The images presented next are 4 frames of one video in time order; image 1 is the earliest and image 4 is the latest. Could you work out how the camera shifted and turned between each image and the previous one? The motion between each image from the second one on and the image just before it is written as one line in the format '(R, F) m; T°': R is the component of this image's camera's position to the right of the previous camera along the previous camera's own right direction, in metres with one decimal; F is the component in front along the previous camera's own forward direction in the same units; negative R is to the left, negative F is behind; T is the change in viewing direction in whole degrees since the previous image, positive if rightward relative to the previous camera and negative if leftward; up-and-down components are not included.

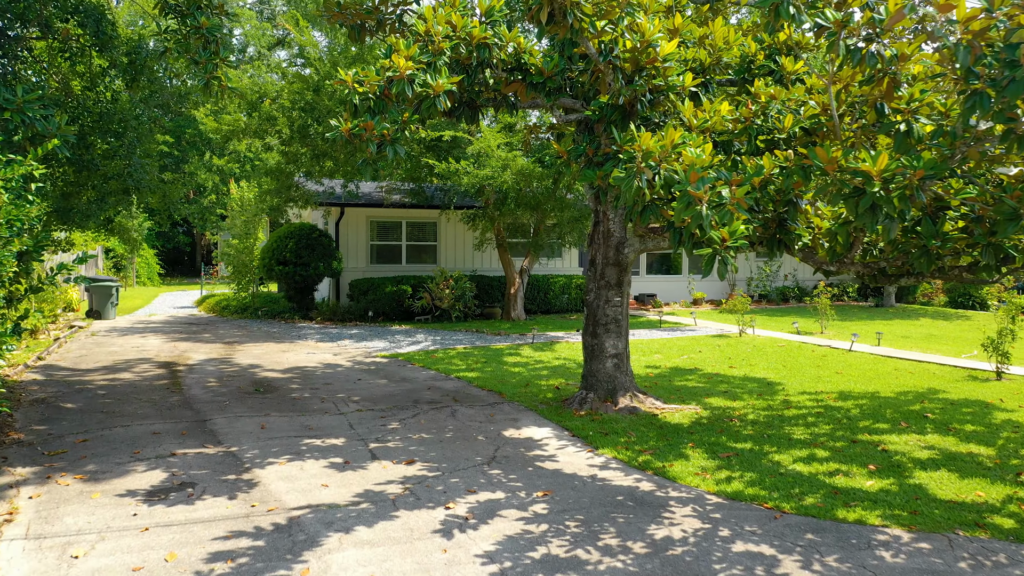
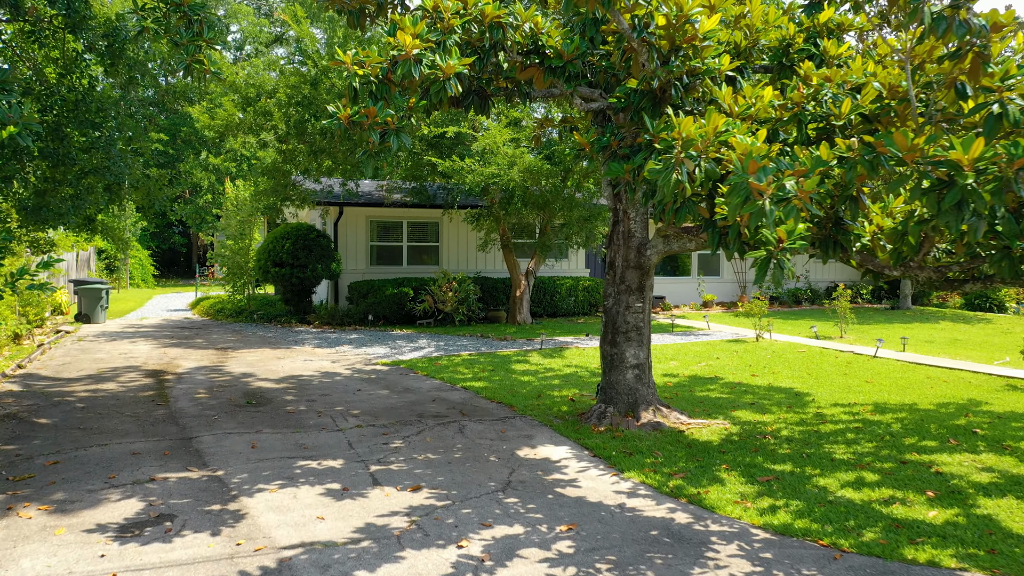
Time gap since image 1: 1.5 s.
(-0.1, +0.6) m; 0°
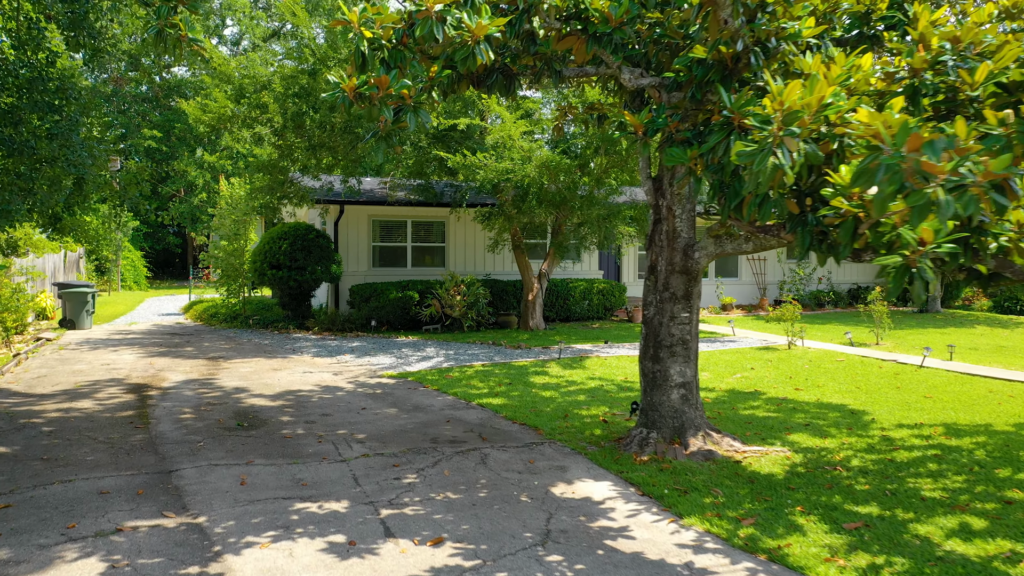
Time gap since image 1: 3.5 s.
(-0.3, +0.9) m; 0°
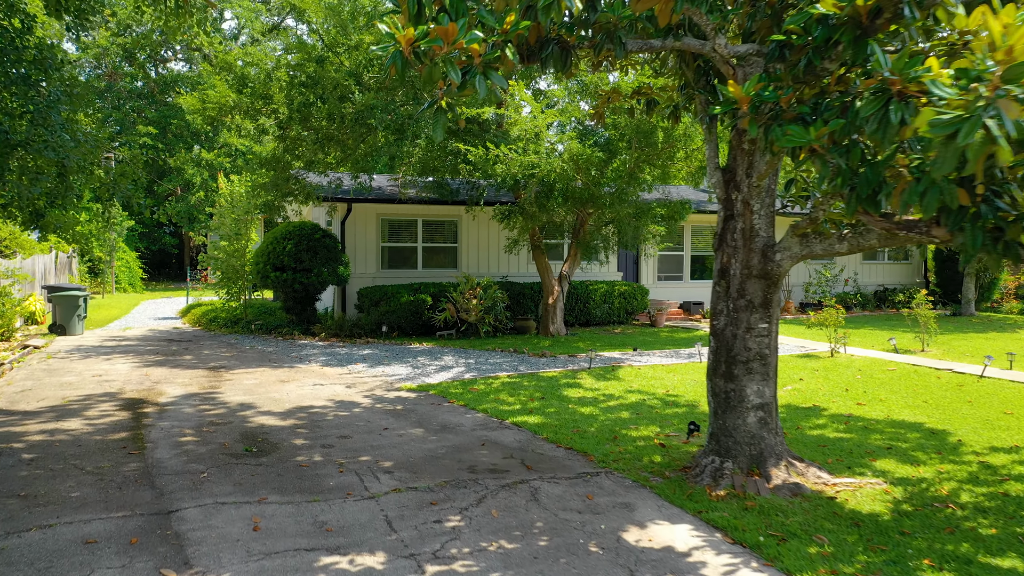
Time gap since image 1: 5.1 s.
(-0.4, +0.8) m; 0°
